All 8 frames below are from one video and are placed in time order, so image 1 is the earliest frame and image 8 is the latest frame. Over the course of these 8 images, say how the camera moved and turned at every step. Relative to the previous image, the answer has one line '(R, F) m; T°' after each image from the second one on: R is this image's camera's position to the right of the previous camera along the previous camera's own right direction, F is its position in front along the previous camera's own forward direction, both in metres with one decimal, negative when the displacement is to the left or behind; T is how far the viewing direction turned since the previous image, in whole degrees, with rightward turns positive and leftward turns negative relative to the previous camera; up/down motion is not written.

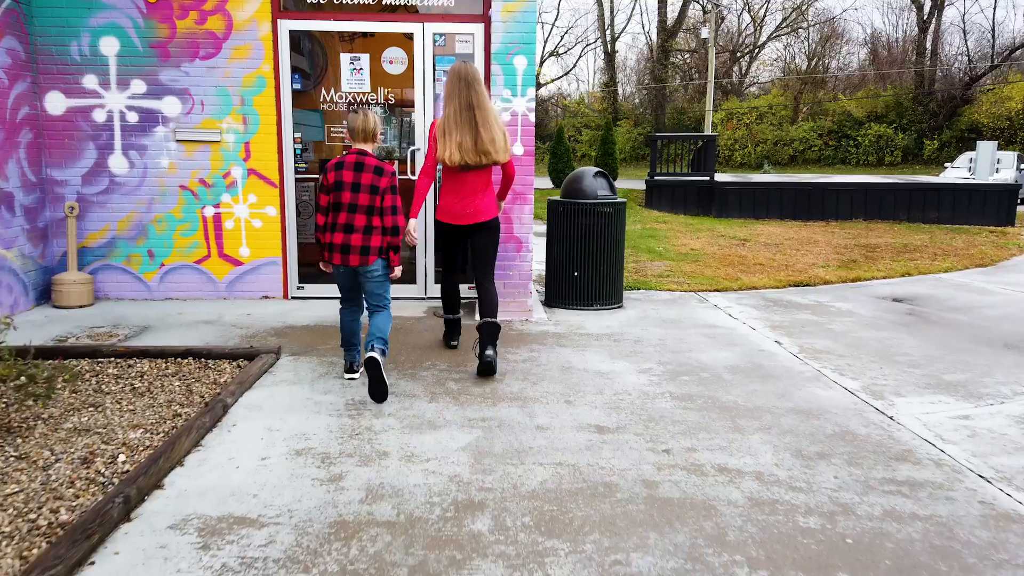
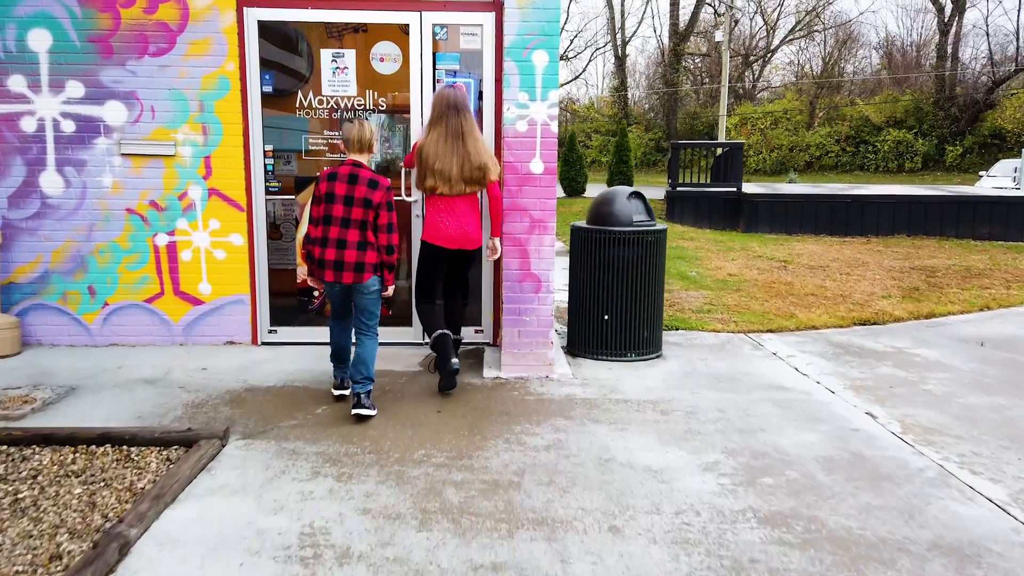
(-0.1, +1.1) m; -1°
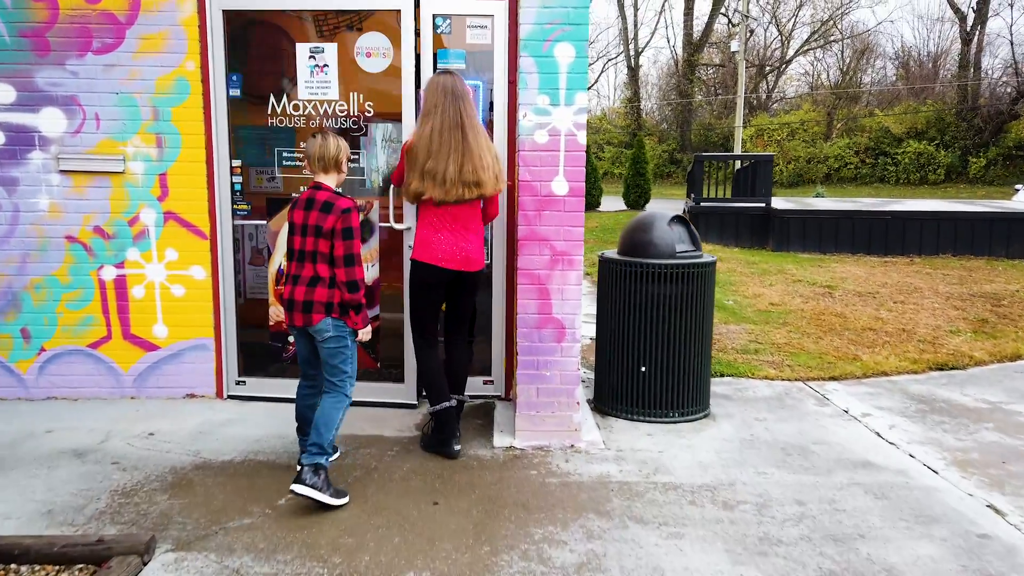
(0.0, +0.9) m; -1°
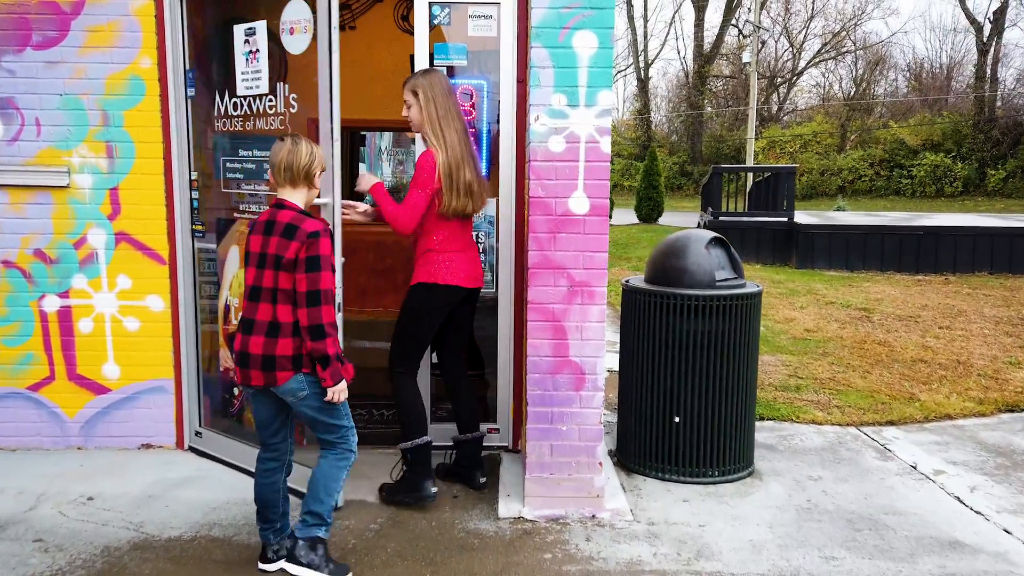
(0.0, +0.7) m; -1°
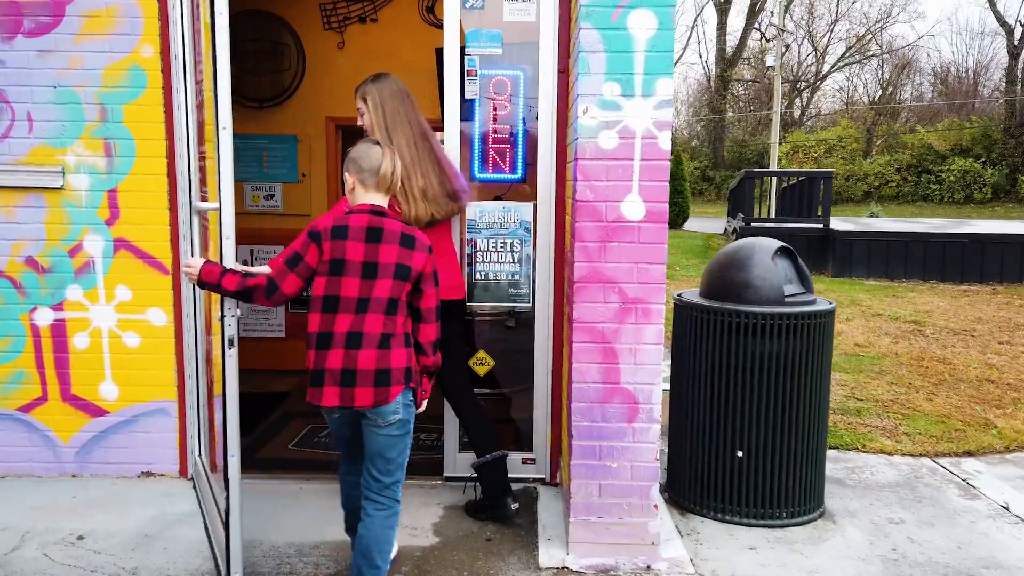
(-0.1, +0.4) m; -1°
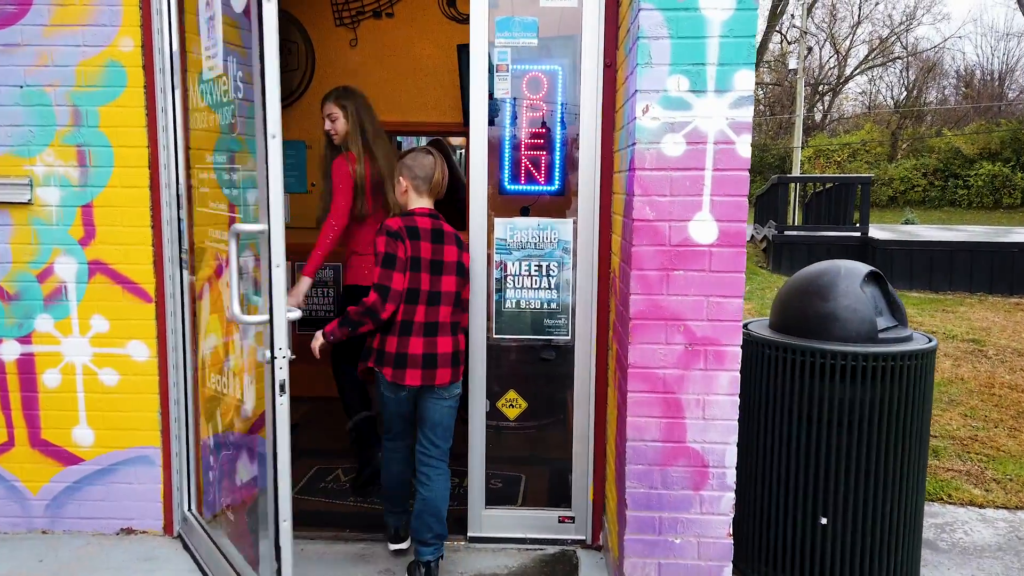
(-0.1, +0.5) m; -1°
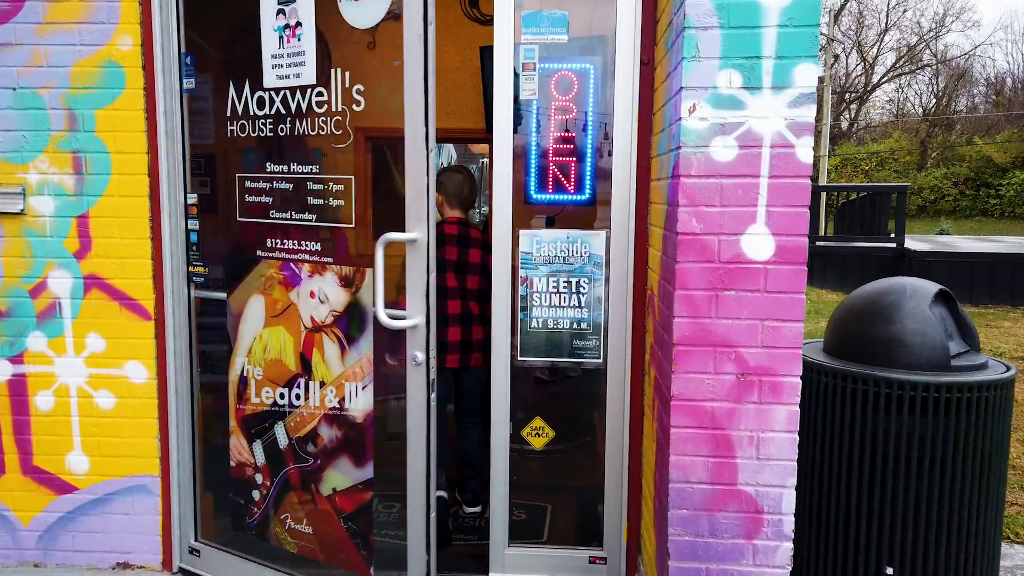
(0.0, +0.3) m; -2°
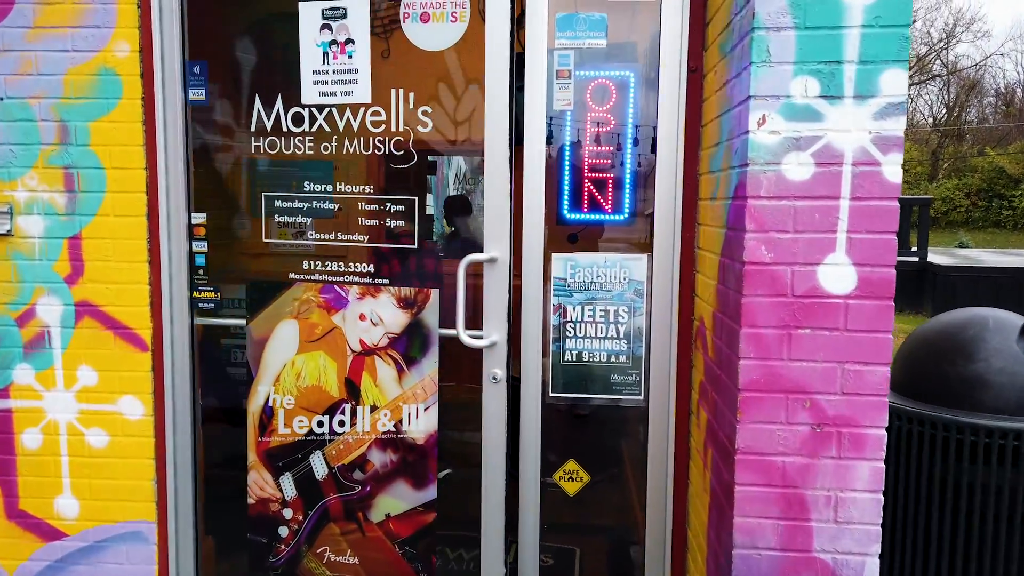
(-0.1, +0.3) m; 0°
